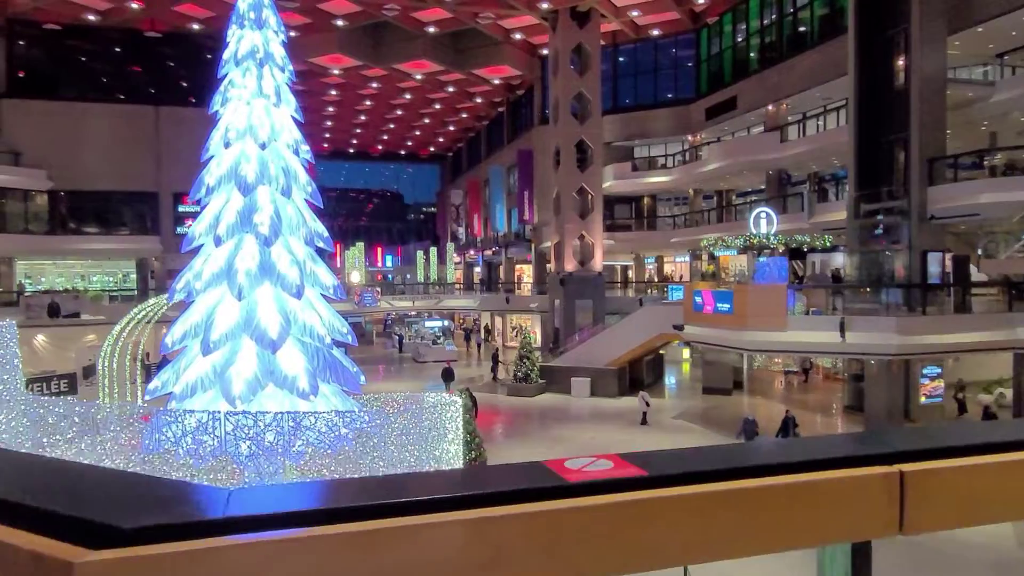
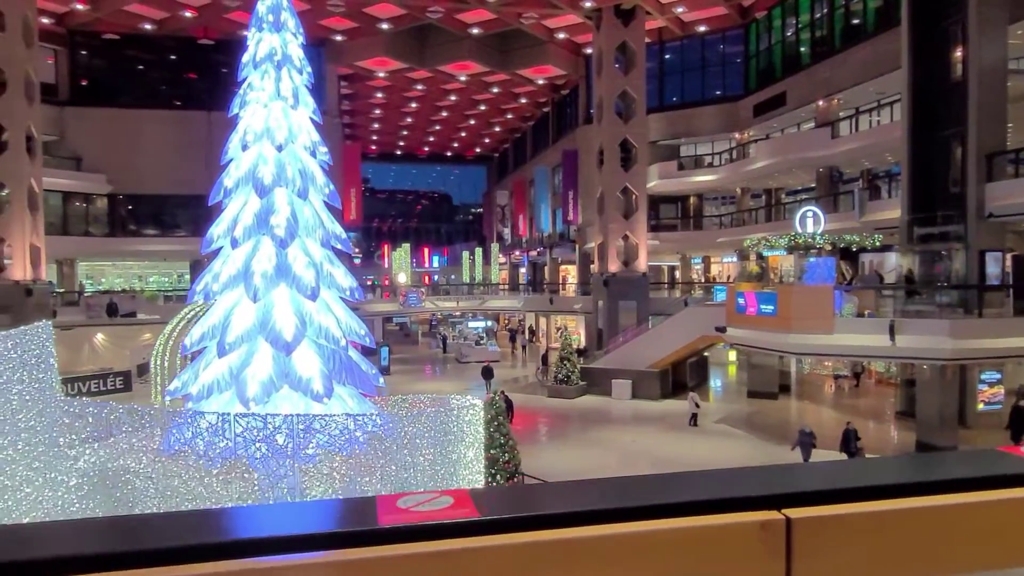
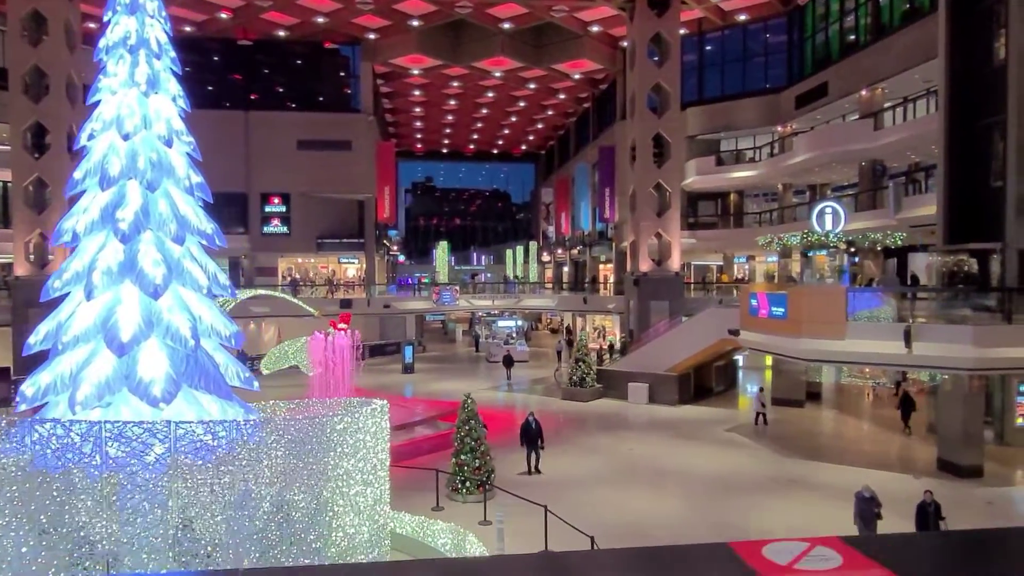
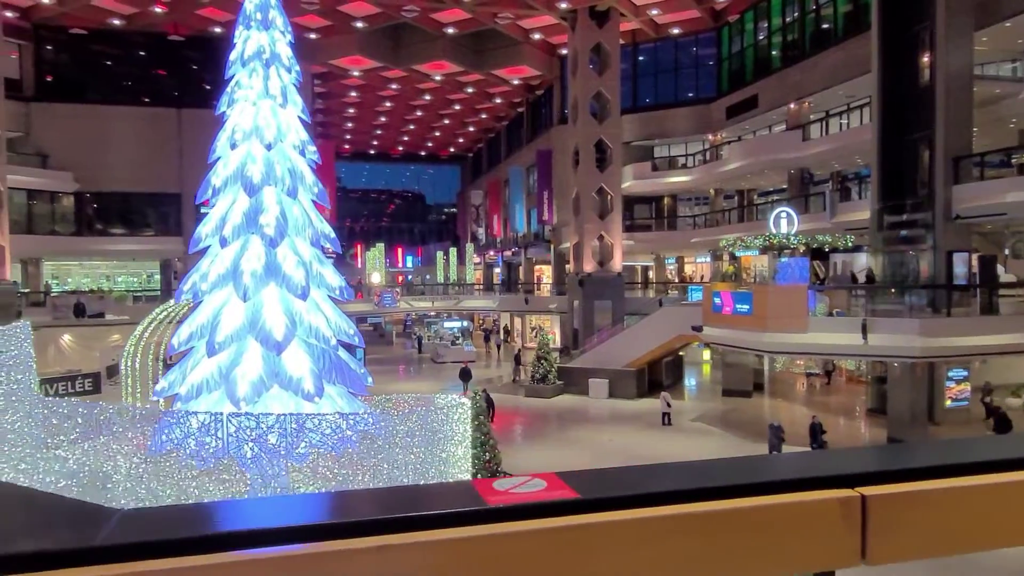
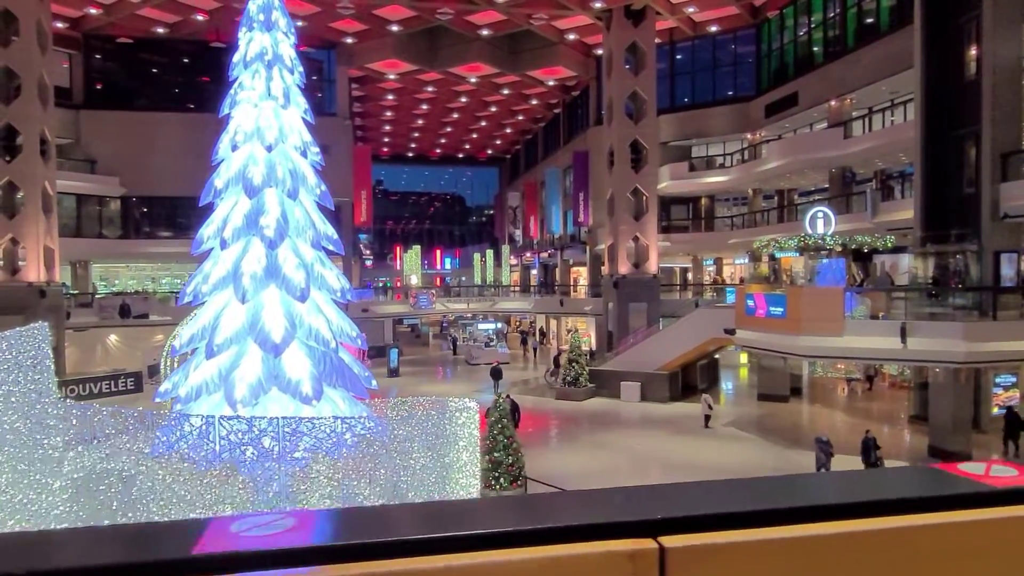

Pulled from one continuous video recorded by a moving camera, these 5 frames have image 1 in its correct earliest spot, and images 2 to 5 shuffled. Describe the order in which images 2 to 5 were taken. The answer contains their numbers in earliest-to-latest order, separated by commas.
4, 2, 5, 3
